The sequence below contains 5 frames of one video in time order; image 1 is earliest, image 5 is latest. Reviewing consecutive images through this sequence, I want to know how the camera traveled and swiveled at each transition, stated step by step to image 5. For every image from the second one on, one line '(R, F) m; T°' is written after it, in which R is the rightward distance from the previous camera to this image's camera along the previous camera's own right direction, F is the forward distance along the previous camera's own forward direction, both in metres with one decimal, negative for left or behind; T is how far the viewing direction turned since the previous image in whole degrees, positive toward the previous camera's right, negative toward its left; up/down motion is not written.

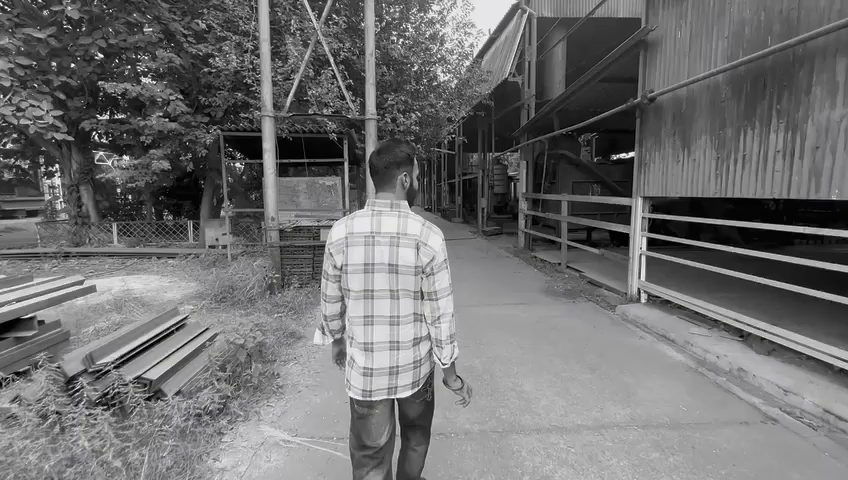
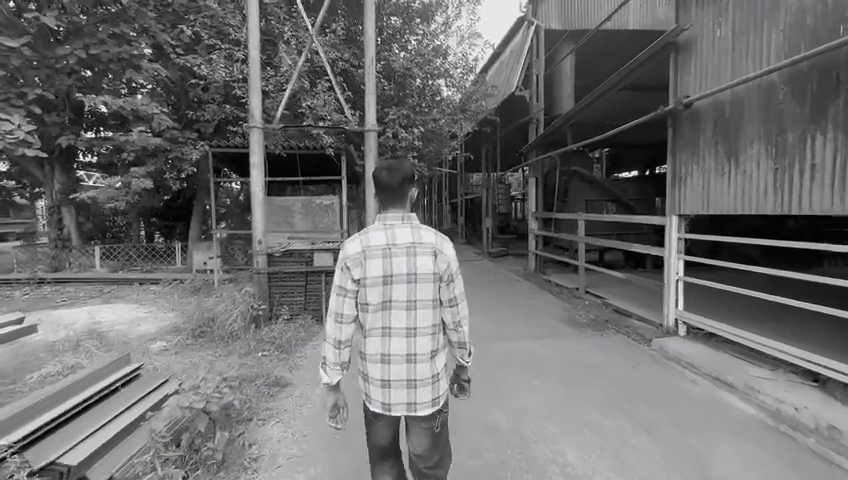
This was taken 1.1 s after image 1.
(-0.1, +0.6) m; 0°
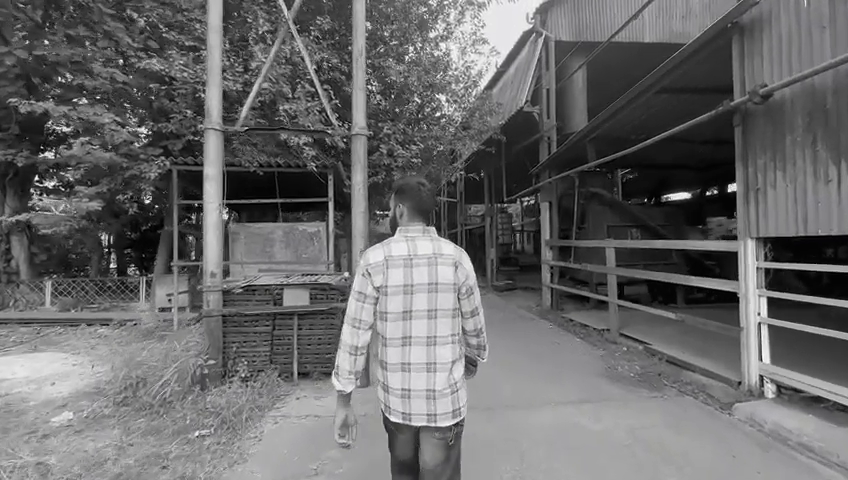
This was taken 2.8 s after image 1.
(0.0, +1.1) m; 0°
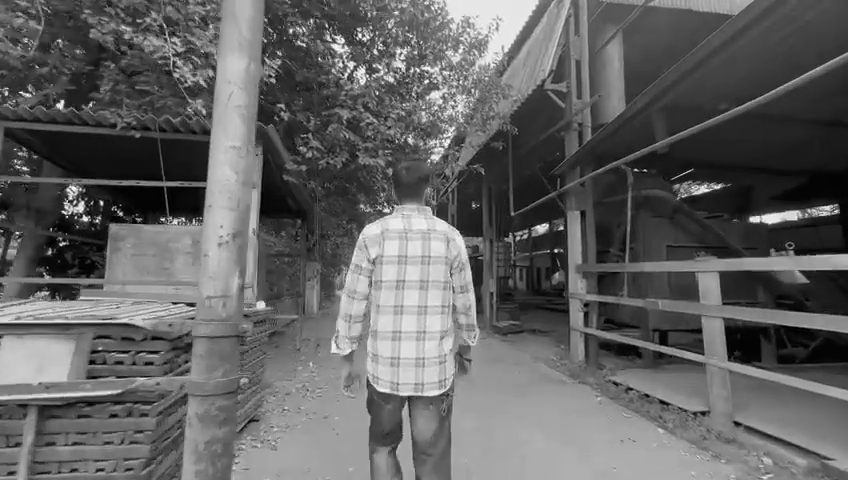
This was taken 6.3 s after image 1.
(+0.1, +2.4) m; +2°
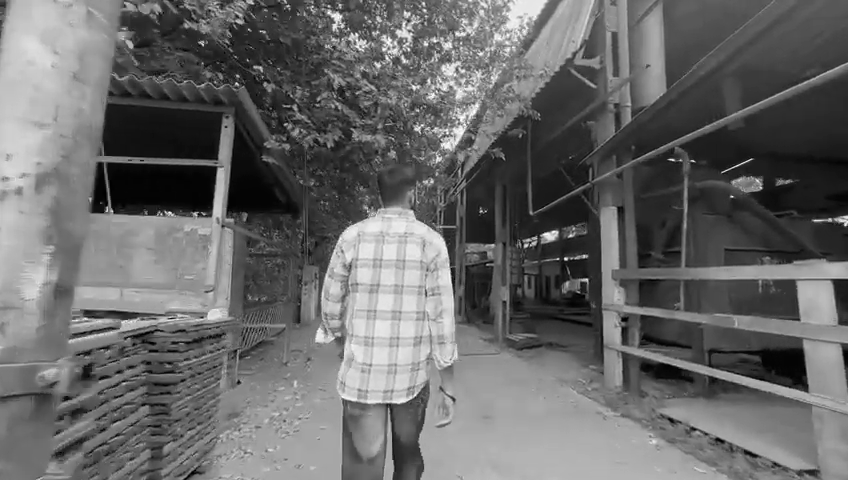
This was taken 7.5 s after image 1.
(0.0, +0.8) m; -1°
